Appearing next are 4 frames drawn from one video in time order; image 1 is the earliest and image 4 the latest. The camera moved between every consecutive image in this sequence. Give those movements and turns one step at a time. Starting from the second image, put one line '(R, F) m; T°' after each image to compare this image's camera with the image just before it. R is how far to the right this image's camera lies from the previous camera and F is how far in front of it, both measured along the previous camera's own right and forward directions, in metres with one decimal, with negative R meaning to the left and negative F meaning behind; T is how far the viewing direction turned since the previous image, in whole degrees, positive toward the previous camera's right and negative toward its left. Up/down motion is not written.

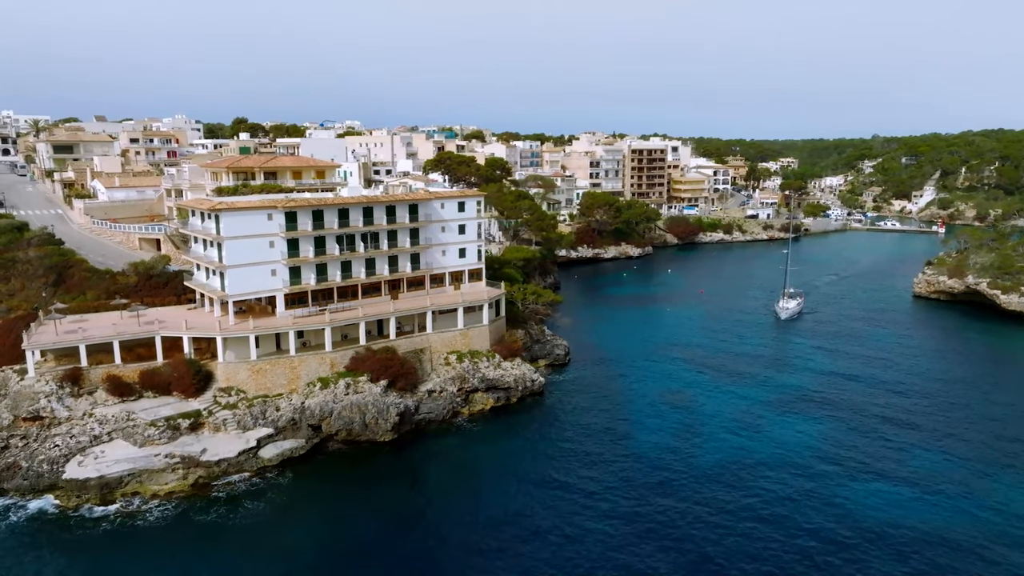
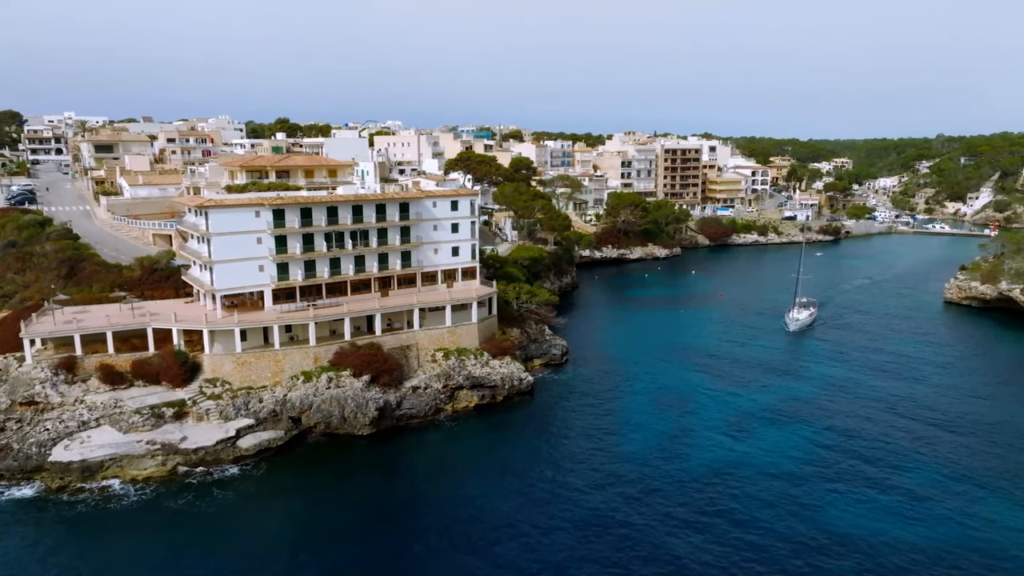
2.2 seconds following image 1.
(+4.1, 0.0) m; -4°
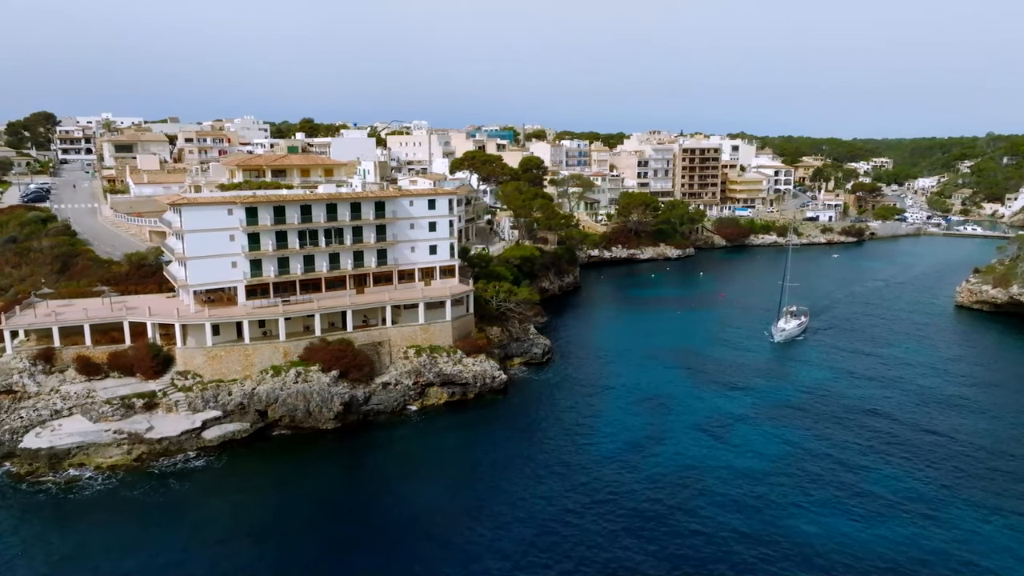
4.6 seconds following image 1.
(+4.4, -0.1) m; -3°
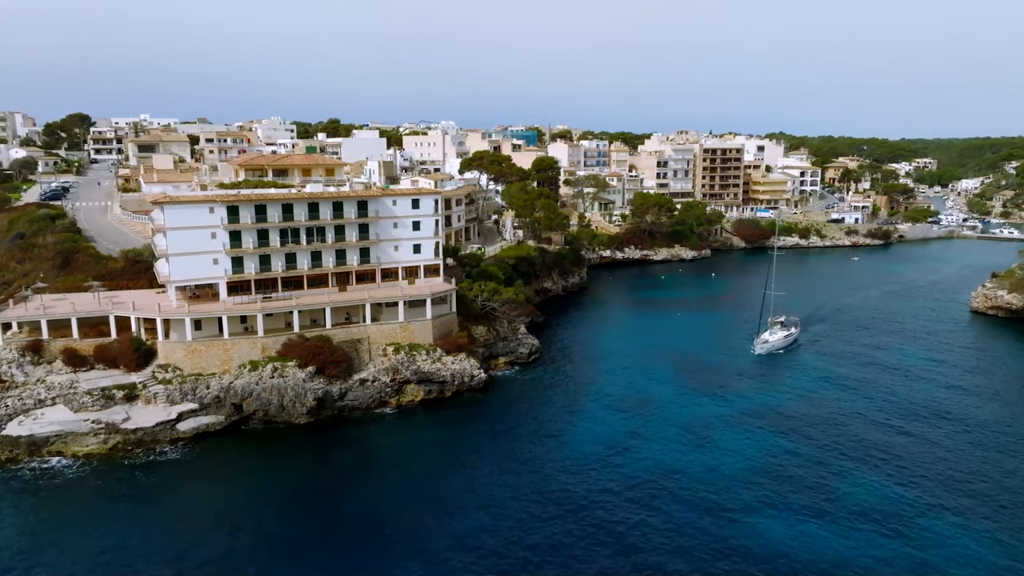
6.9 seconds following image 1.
(+4.0, 0.0) m; -3°
